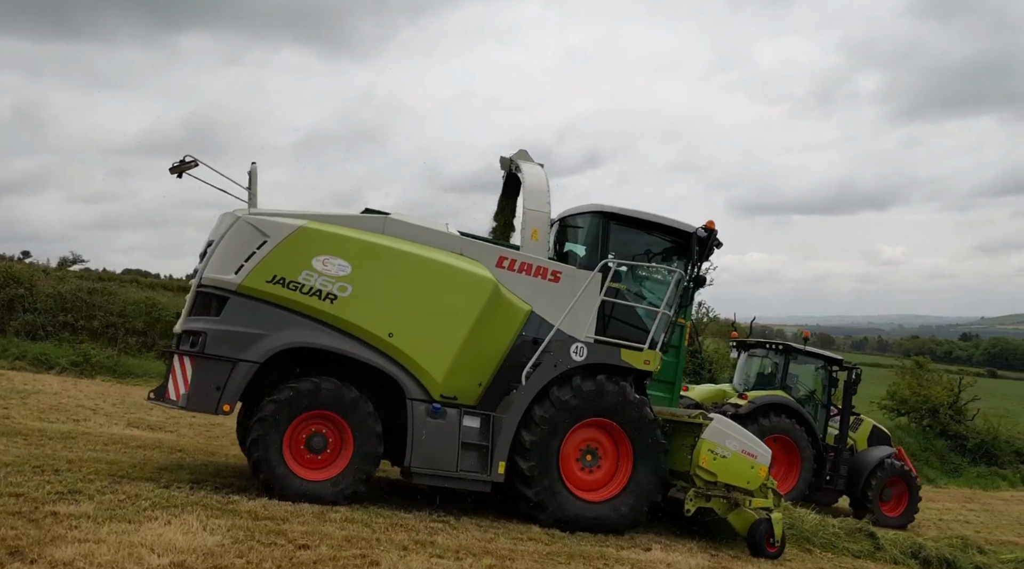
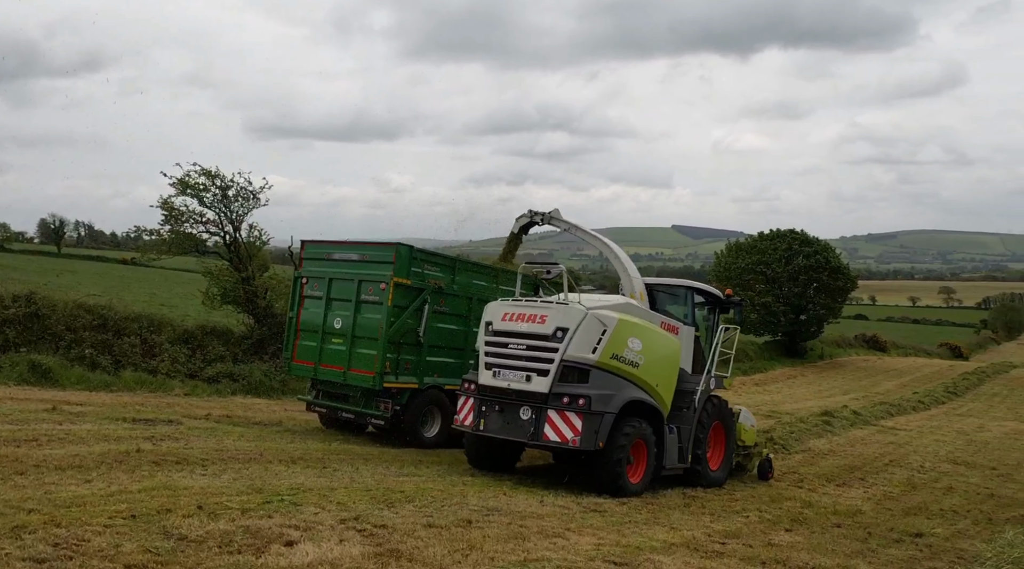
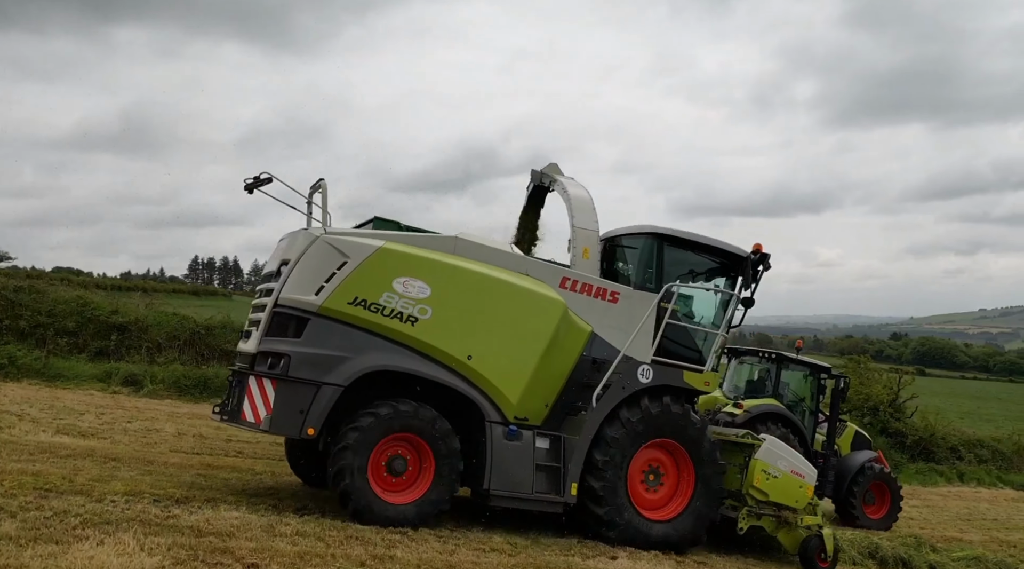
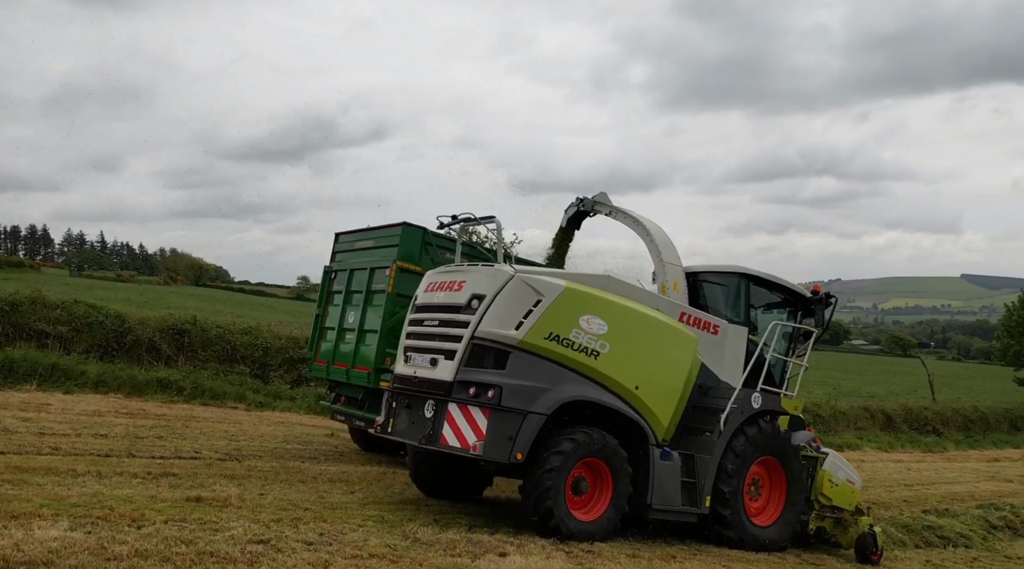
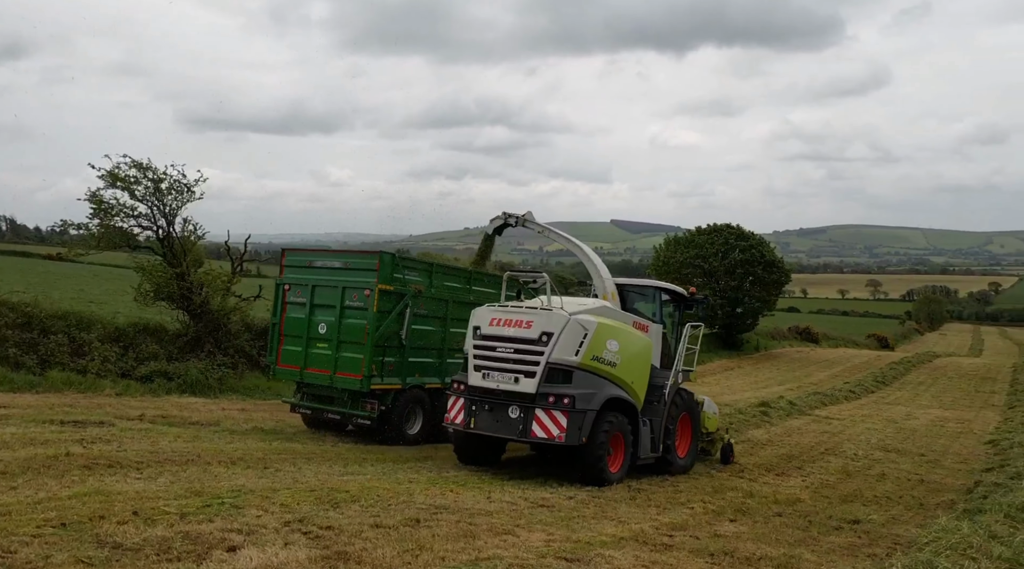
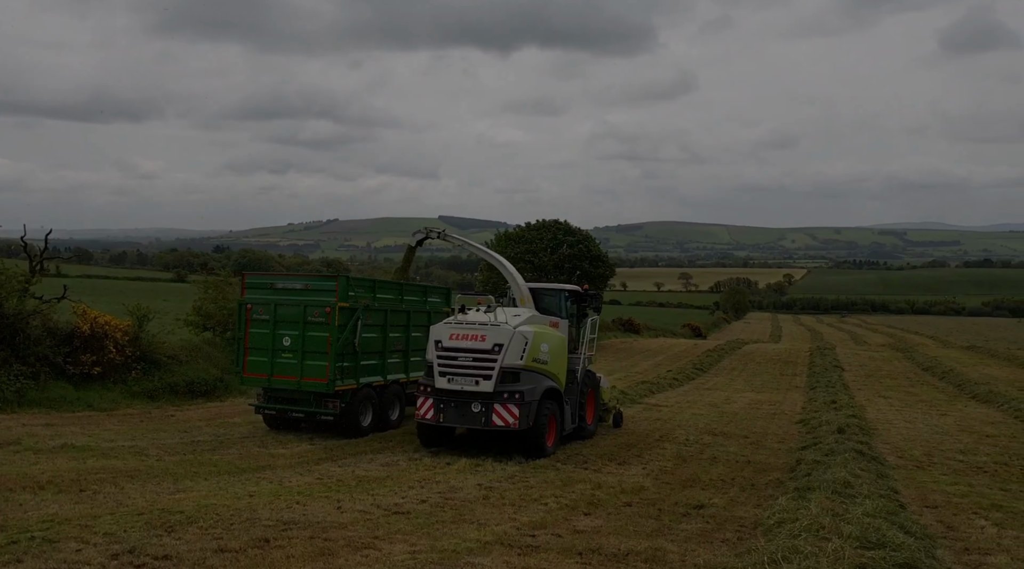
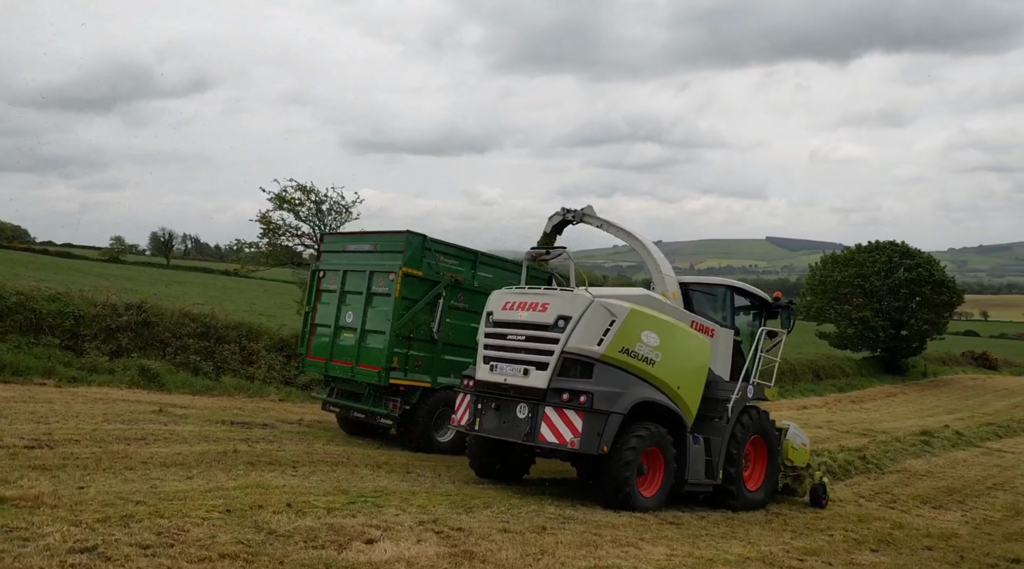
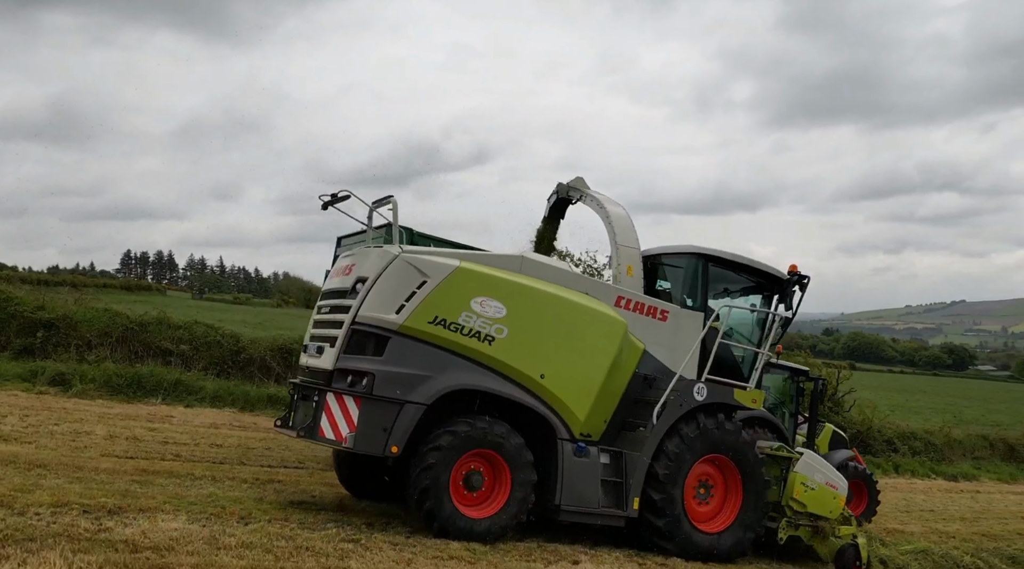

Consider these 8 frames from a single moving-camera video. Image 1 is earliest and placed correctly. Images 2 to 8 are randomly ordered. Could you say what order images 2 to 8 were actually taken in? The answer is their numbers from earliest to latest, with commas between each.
3, 8, 4, 7, 2, 5, 6
